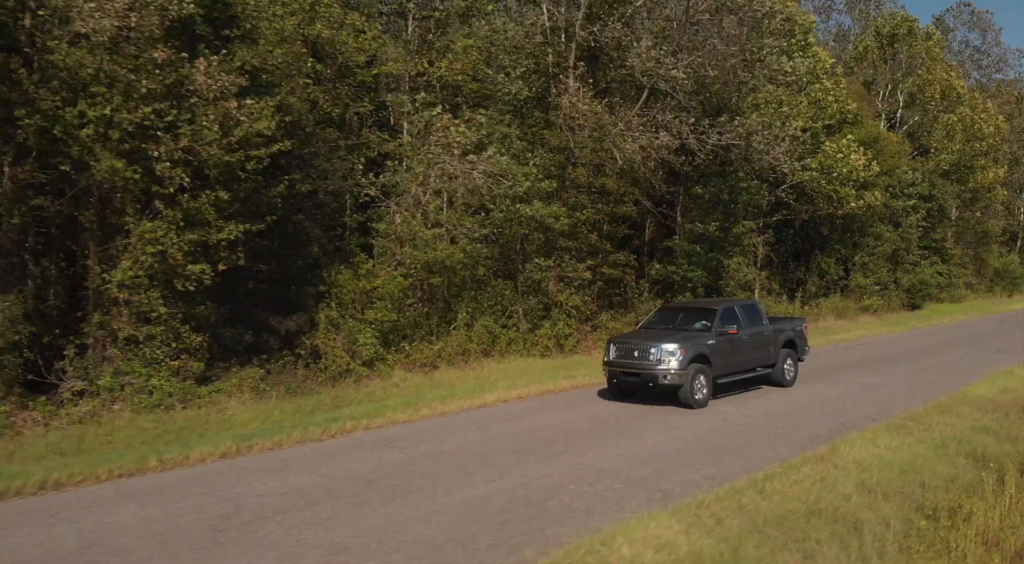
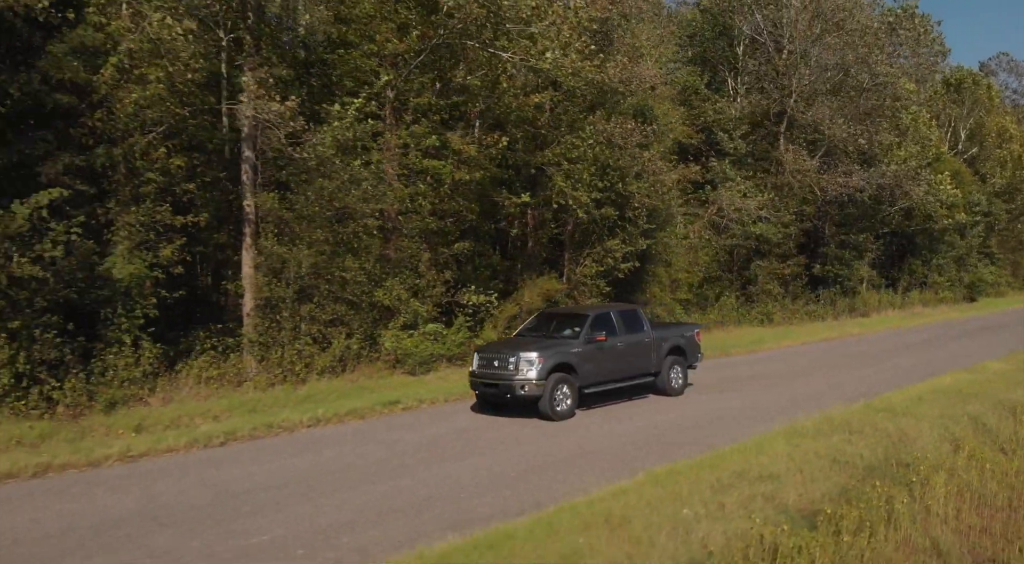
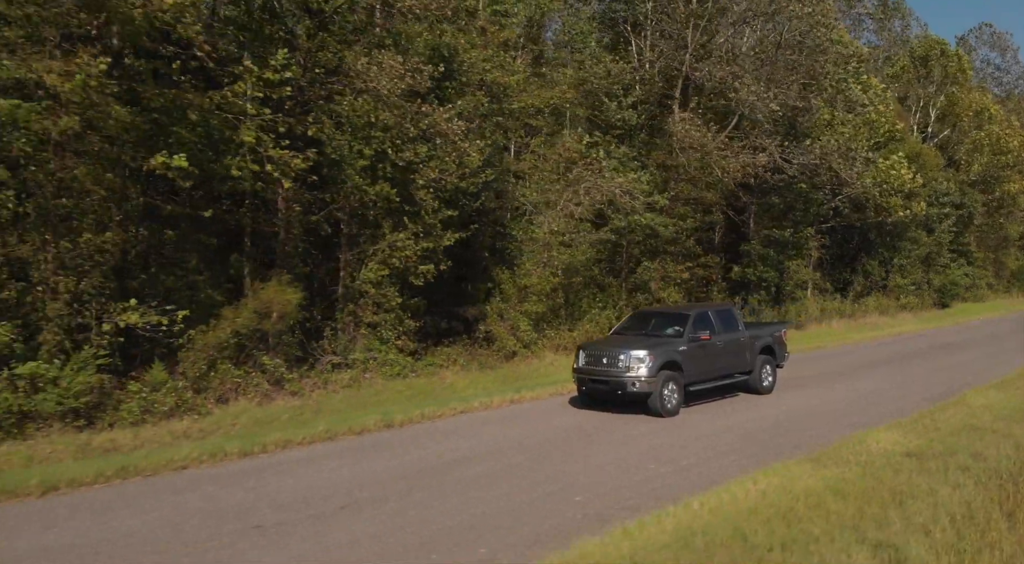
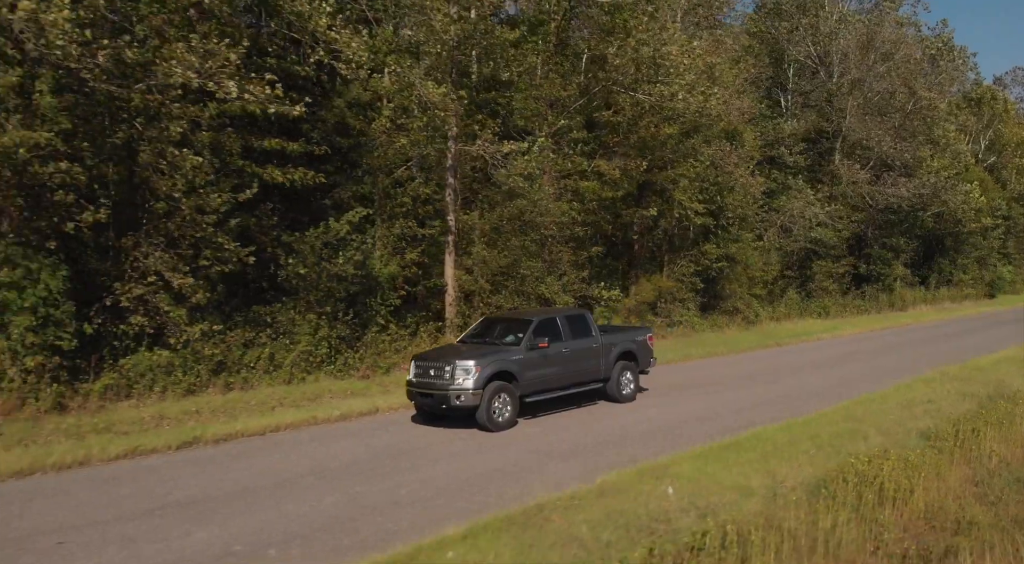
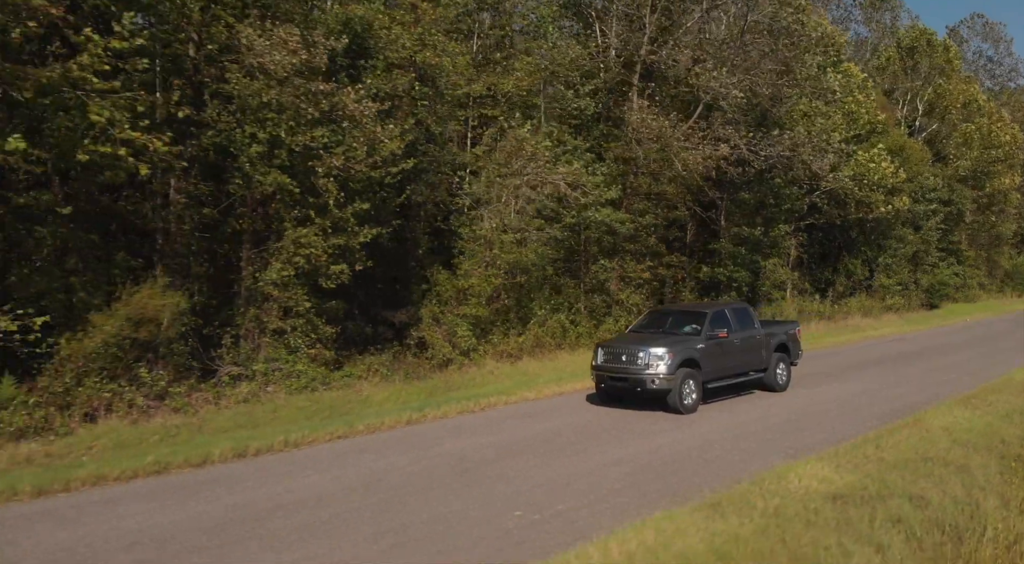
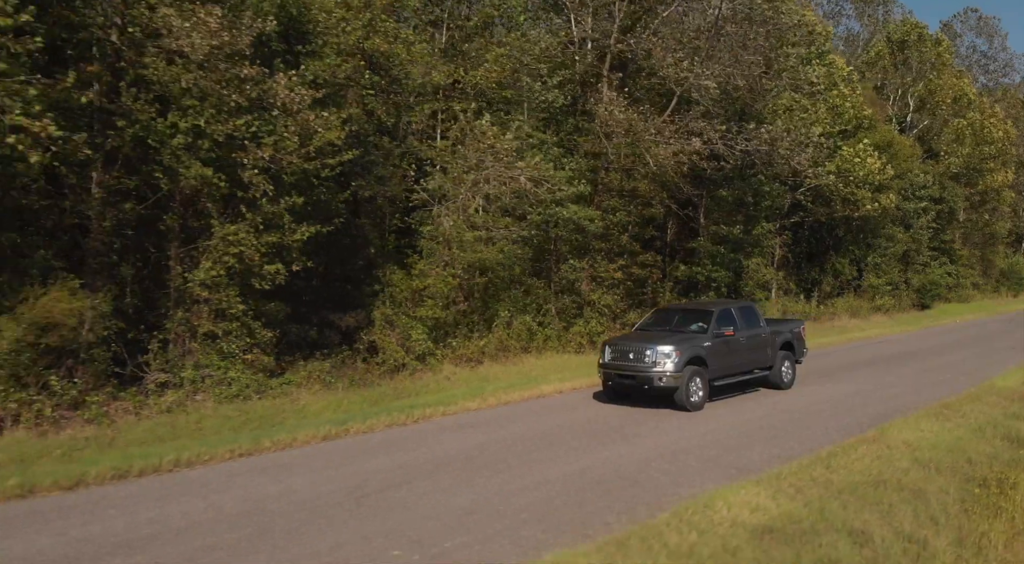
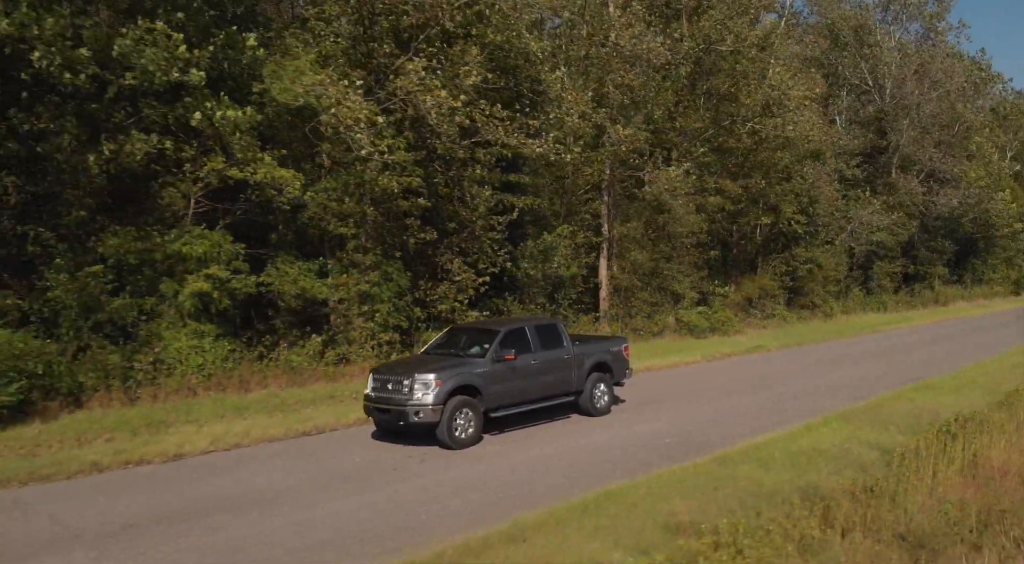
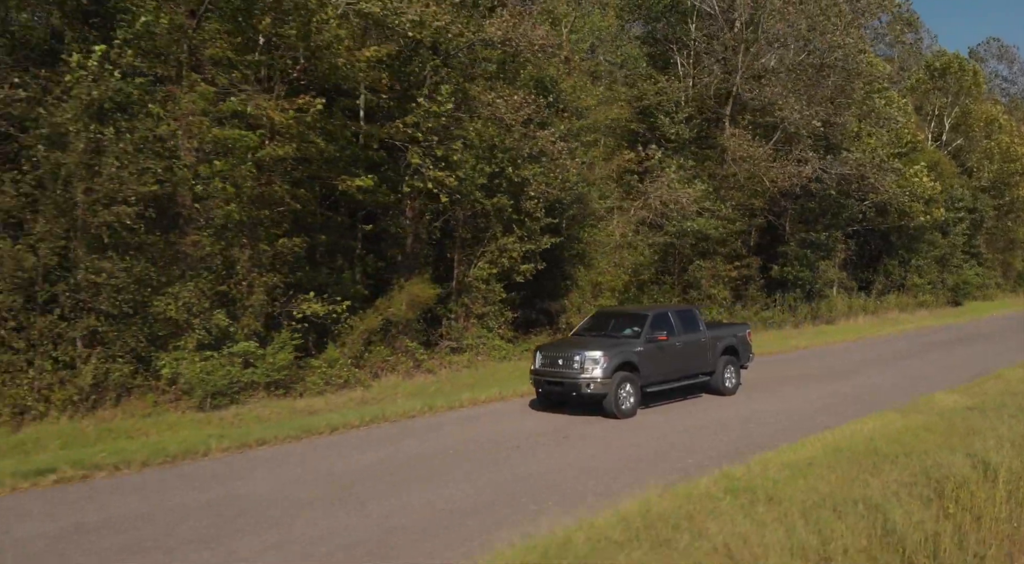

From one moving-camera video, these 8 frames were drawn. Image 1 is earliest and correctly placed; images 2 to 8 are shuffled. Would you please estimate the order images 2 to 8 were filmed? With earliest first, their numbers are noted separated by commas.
6, 5, 3, 8, 2, 4, 7
